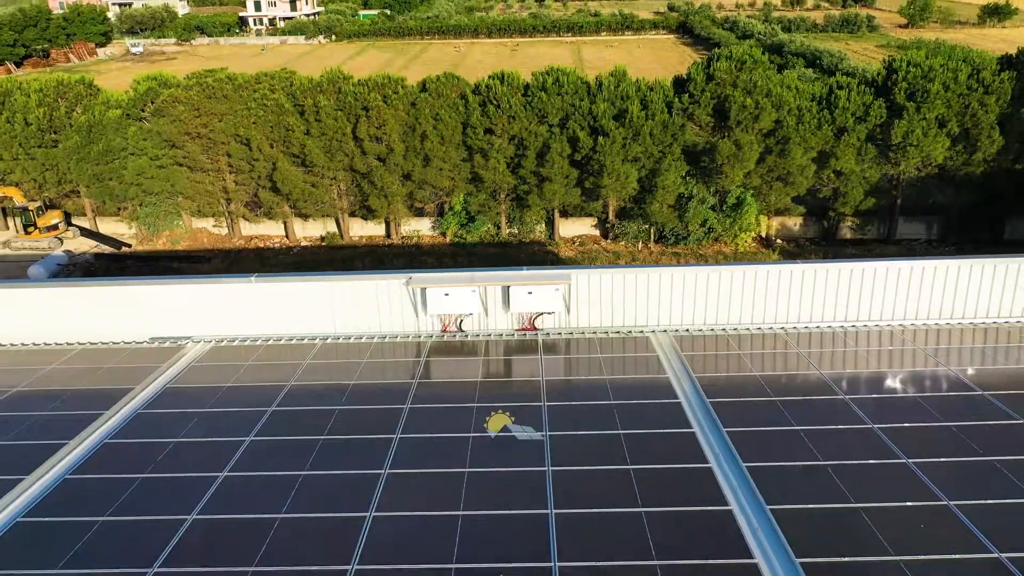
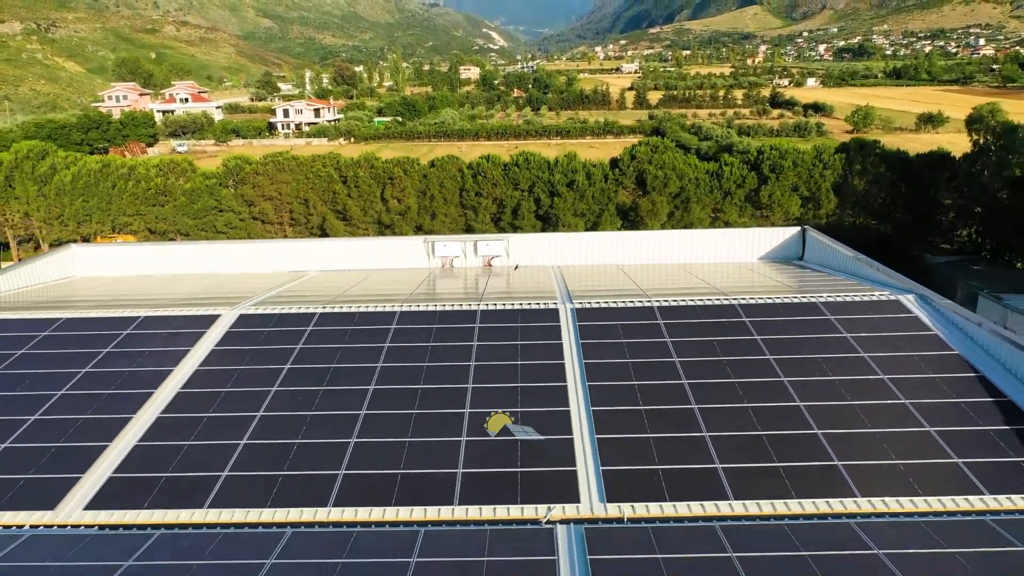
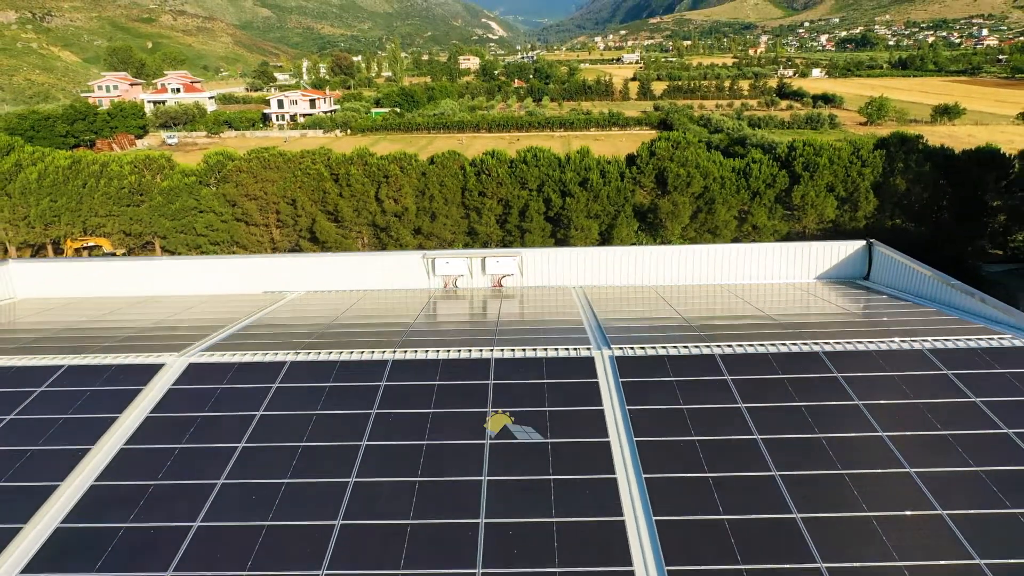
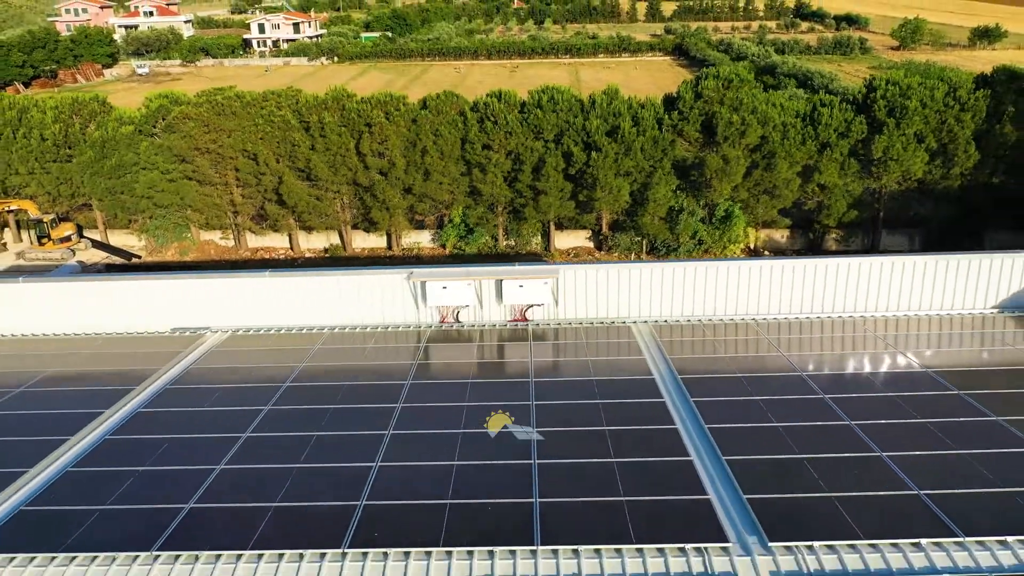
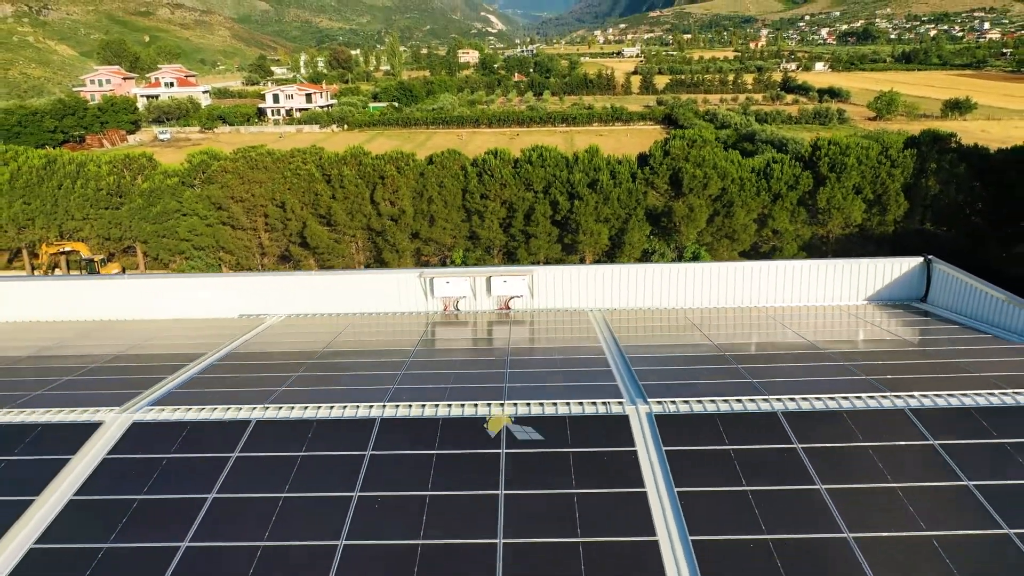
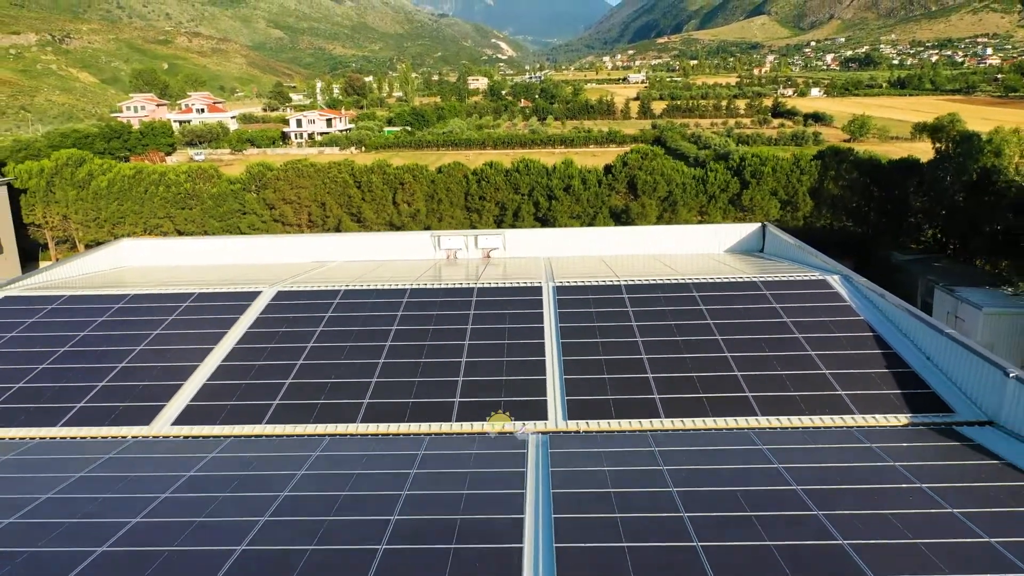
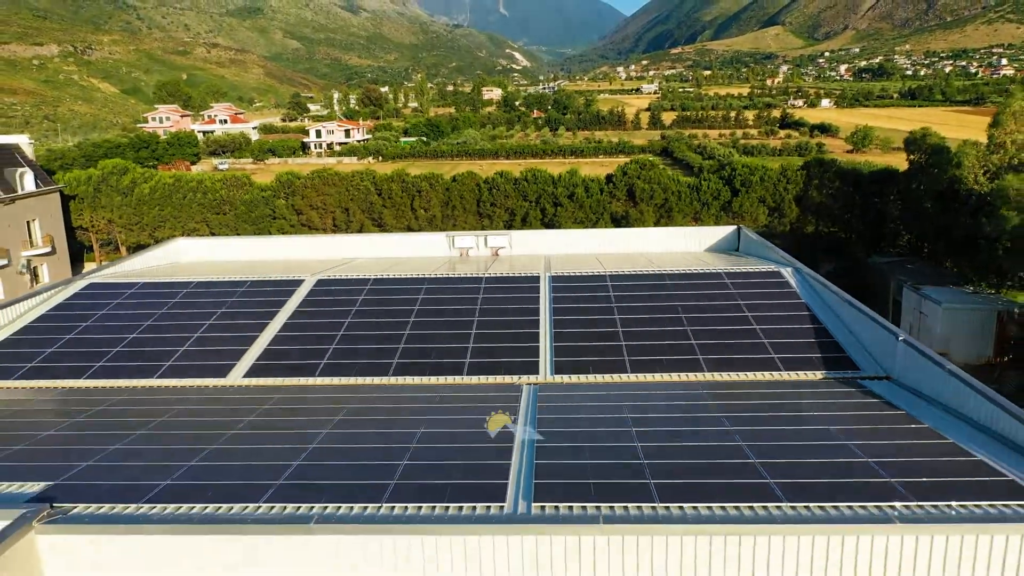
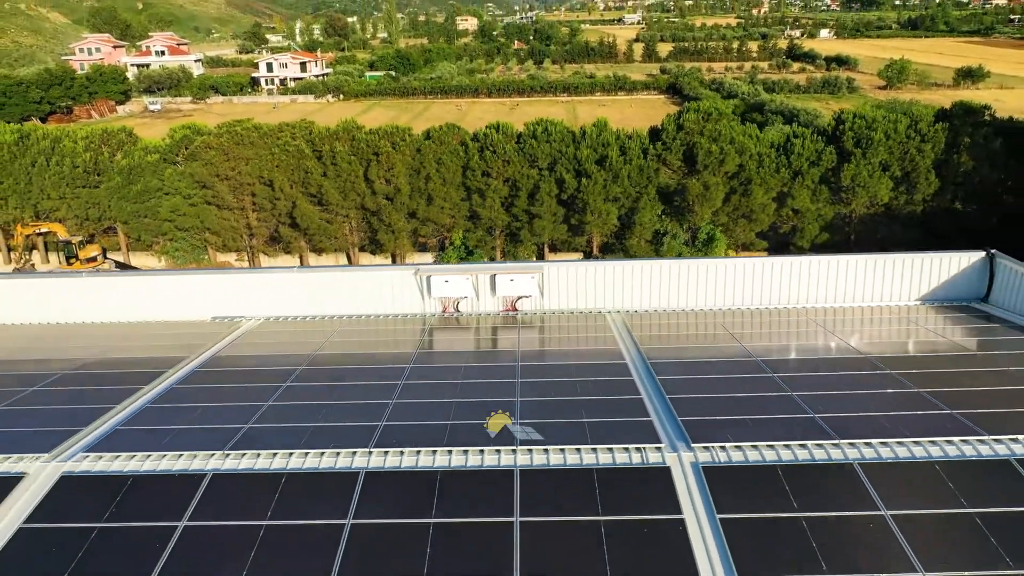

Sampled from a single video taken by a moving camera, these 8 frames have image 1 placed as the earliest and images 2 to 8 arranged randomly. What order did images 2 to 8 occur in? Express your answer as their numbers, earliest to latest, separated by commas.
4, 8, 5, 3, 2, 6, 7
